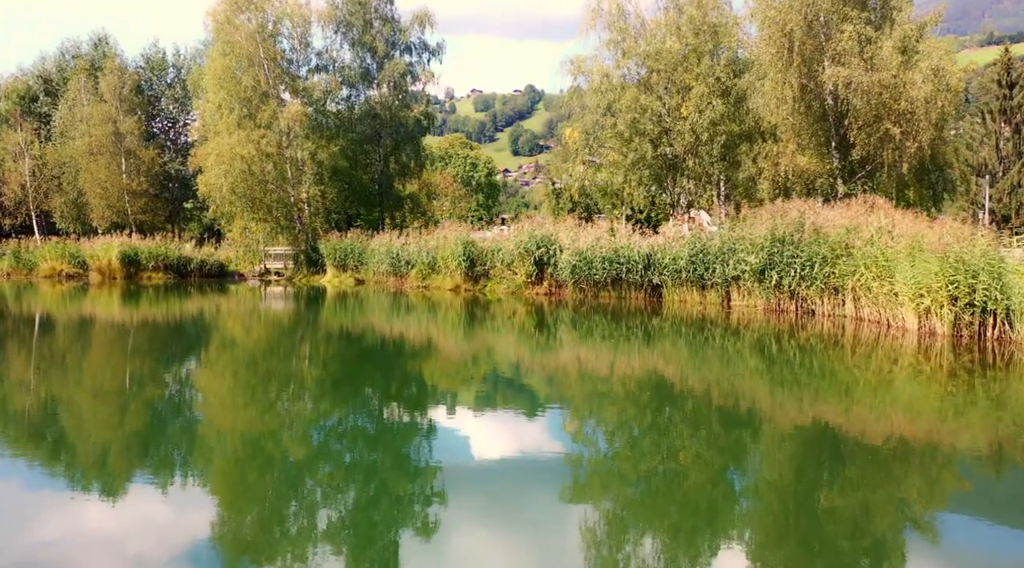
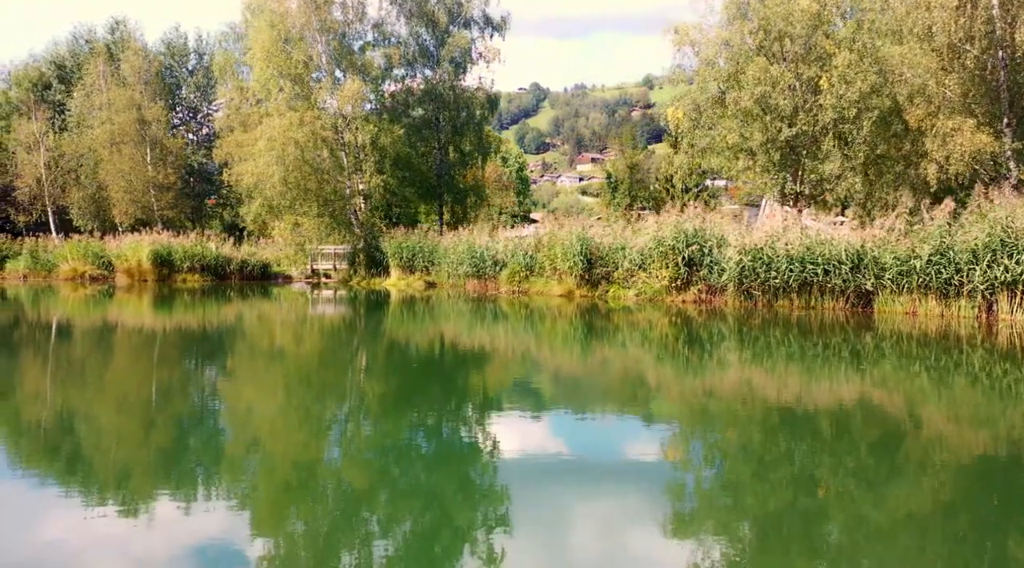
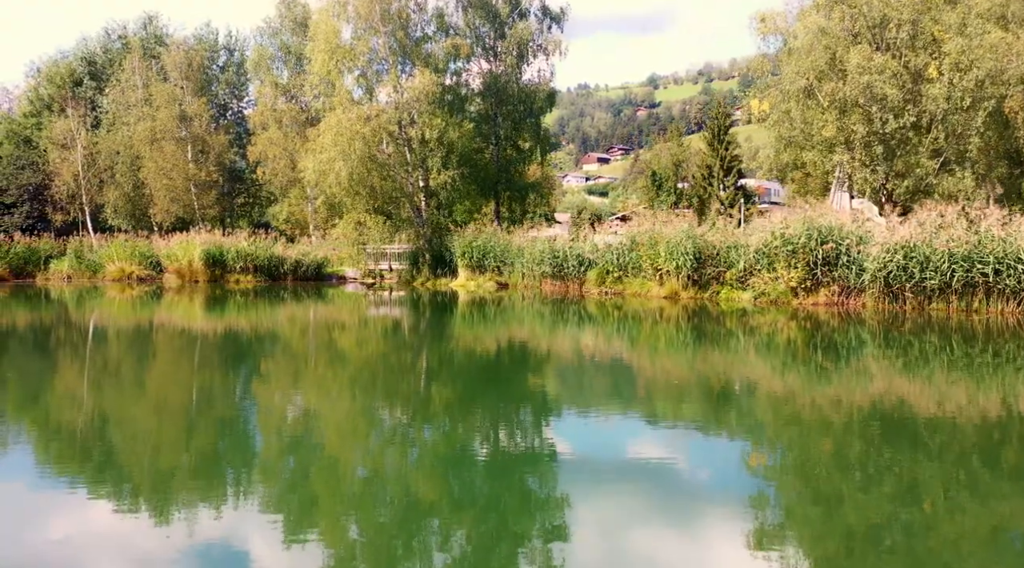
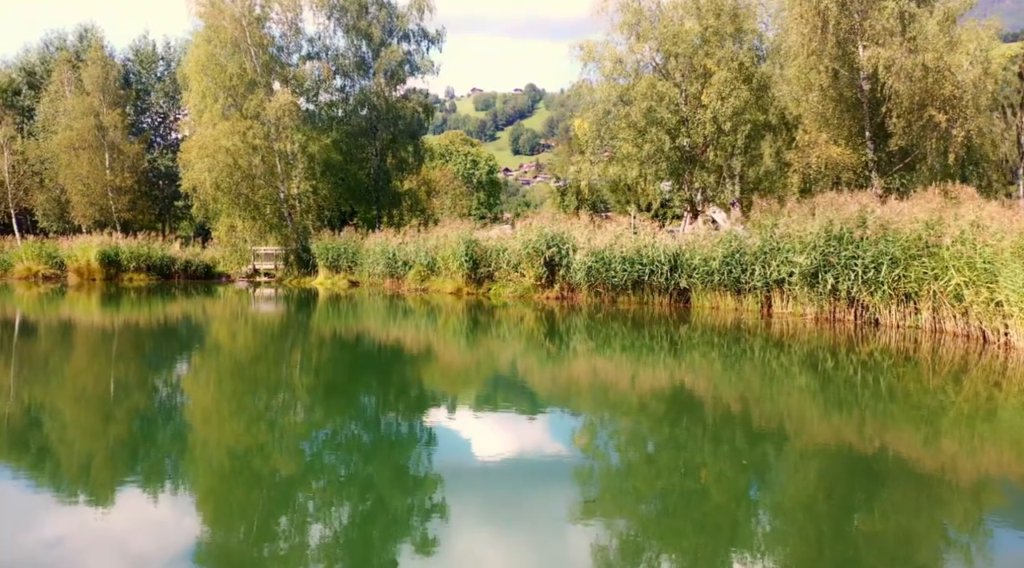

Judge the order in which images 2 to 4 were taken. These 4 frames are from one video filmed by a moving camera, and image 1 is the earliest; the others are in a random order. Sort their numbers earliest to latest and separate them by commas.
4, 2, 3
